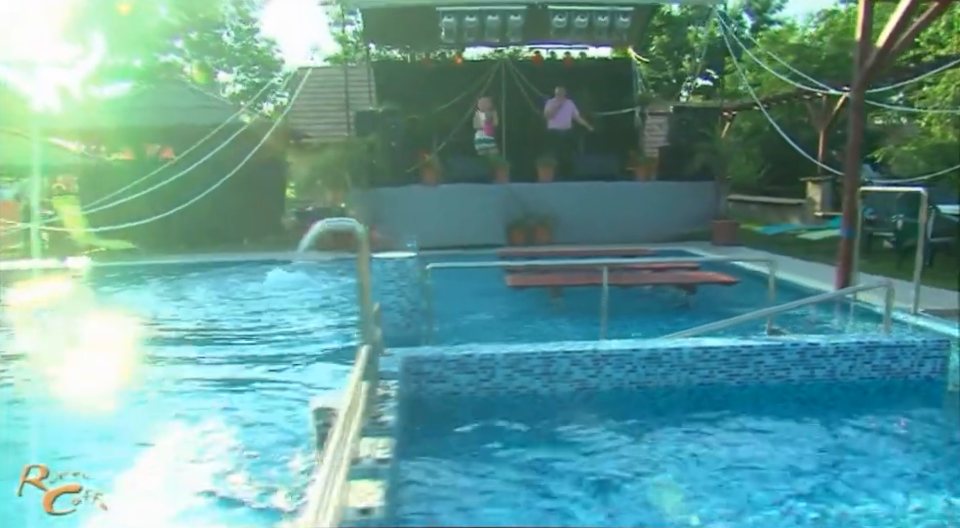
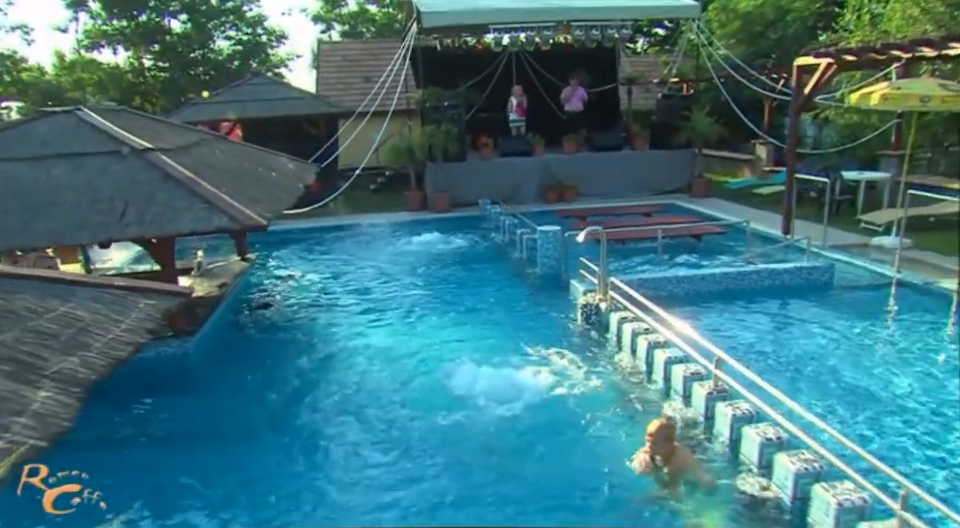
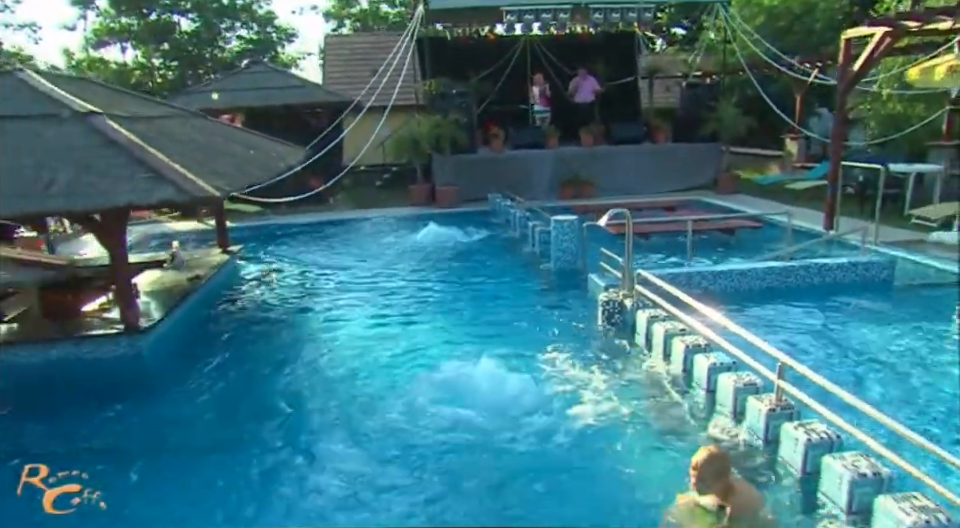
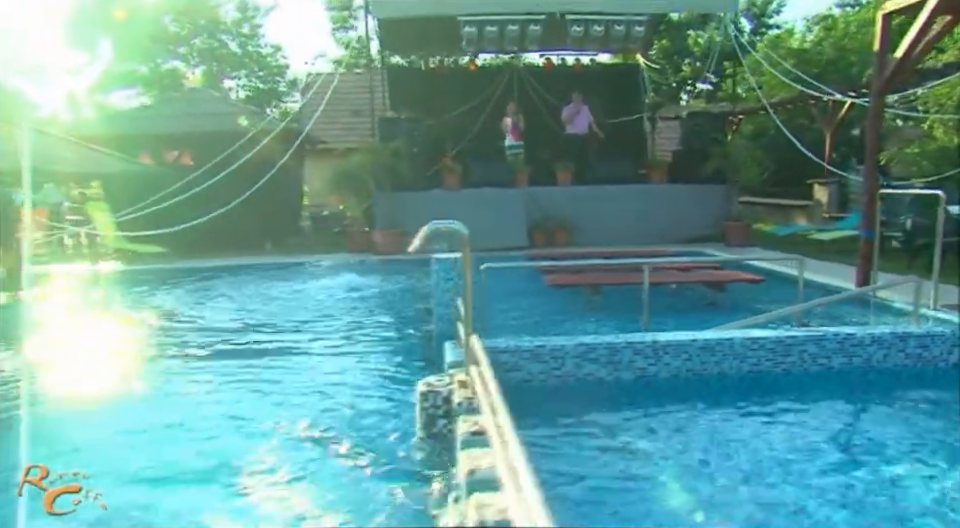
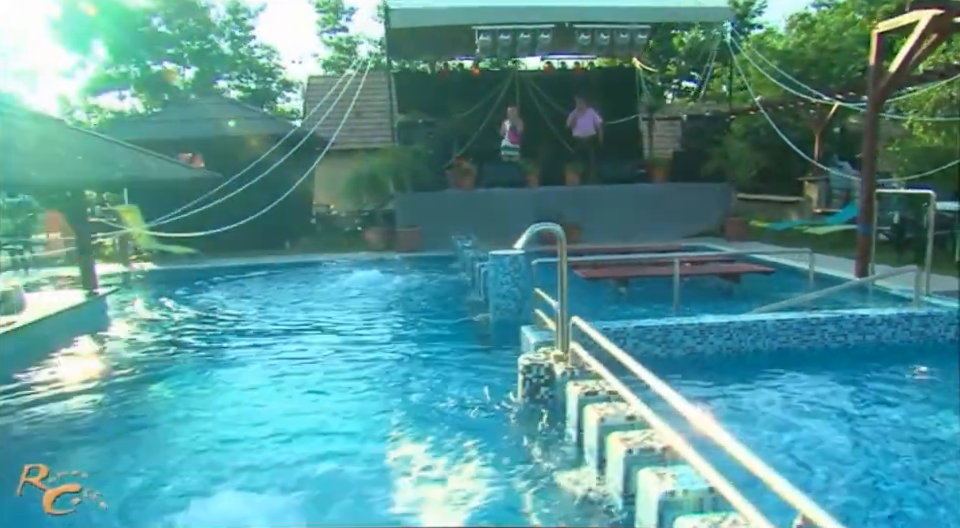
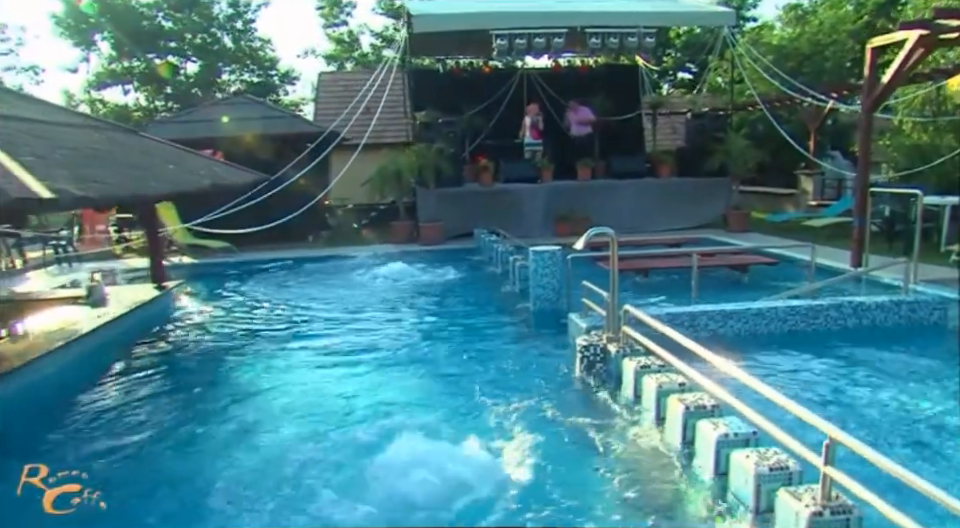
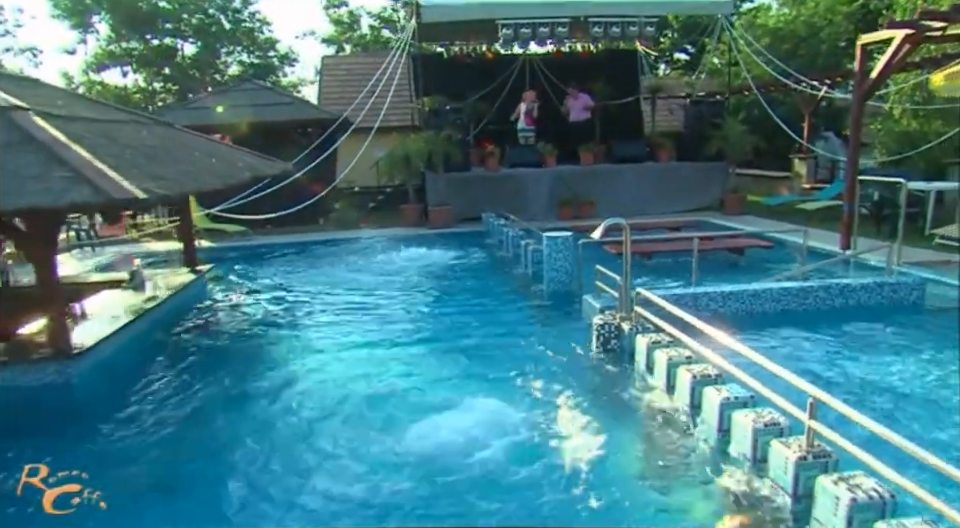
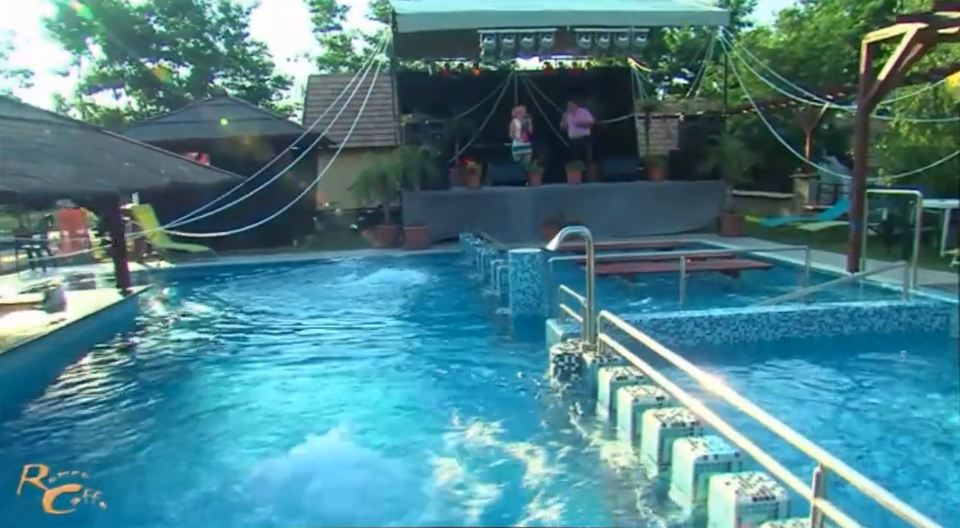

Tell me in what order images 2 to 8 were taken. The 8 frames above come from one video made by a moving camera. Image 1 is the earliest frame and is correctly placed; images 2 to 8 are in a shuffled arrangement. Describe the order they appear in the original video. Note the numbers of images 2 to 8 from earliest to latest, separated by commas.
4, 5, 8, 6, 7, 3, 2
